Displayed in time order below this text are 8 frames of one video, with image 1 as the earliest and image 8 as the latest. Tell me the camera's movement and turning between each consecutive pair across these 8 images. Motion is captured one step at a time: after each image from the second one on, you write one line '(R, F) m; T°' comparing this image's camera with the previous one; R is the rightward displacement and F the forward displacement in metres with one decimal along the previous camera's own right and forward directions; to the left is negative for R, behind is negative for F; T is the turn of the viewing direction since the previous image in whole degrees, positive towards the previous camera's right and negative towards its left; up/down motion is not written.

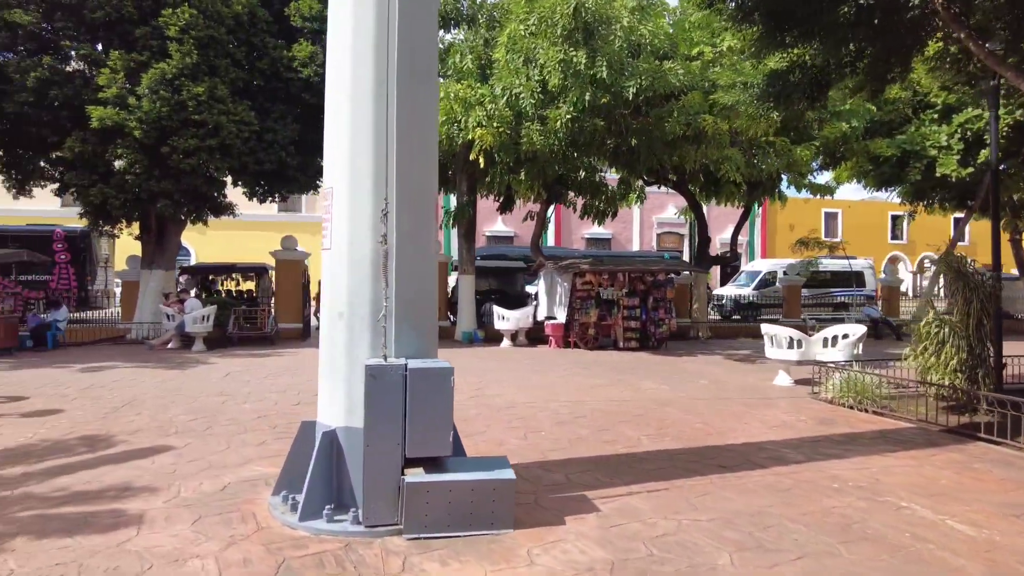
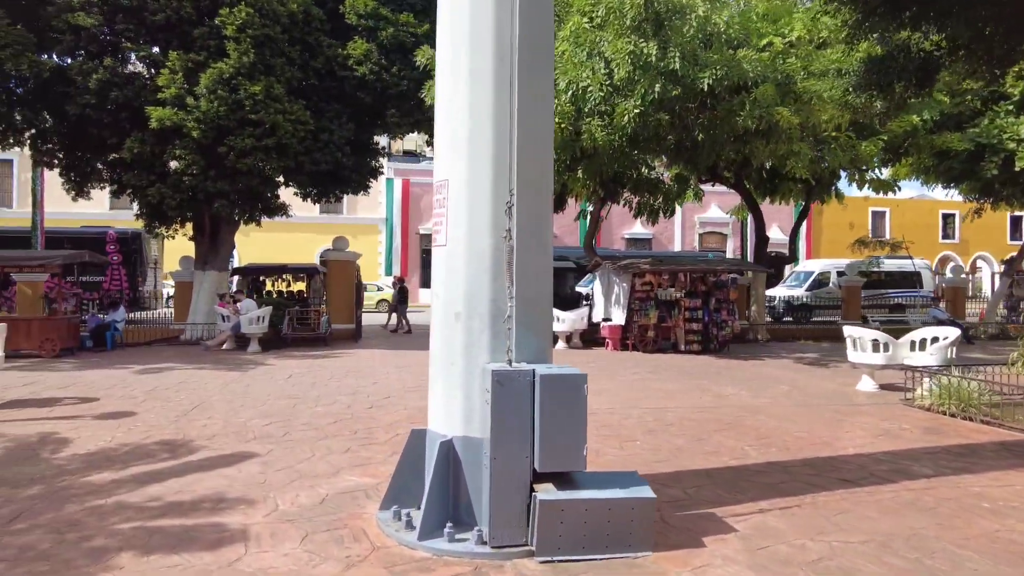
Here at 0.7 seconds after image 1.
(-0.6, +0.3) m; -3°
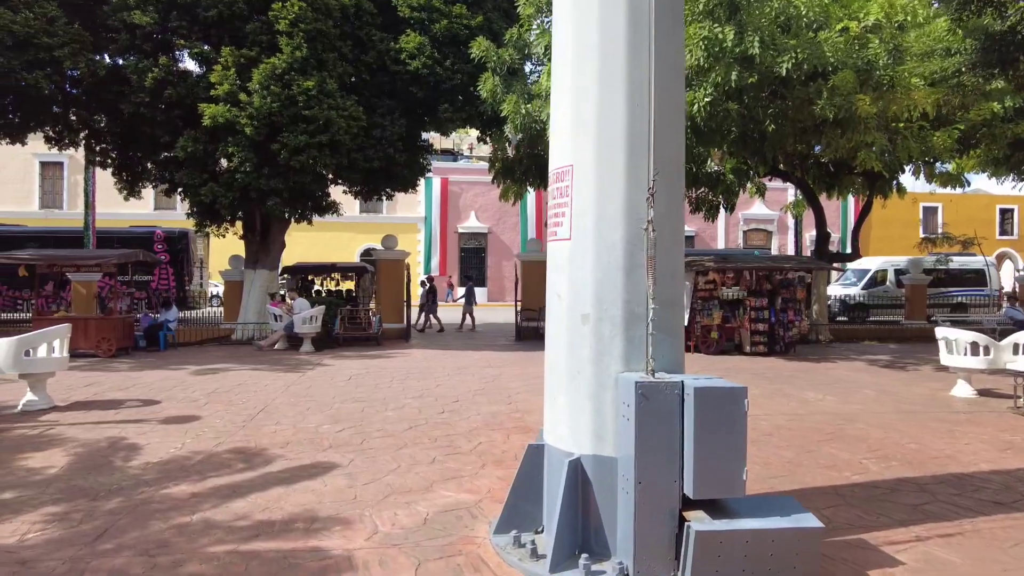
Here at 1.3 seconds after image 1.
(-0.5, +0.4) m; -3°
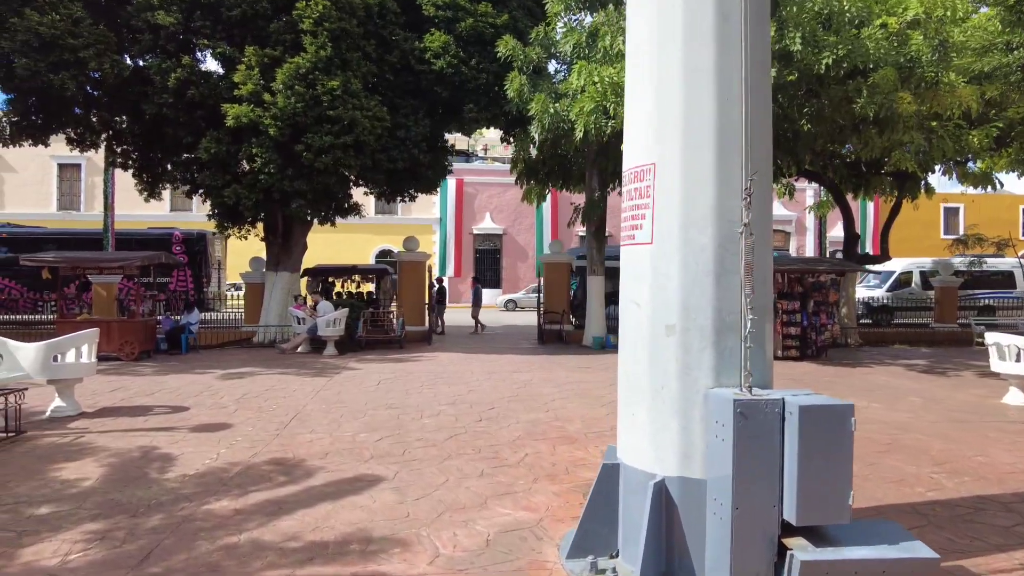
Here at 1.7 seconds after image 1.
(-0.3, +0.2) m; -1°
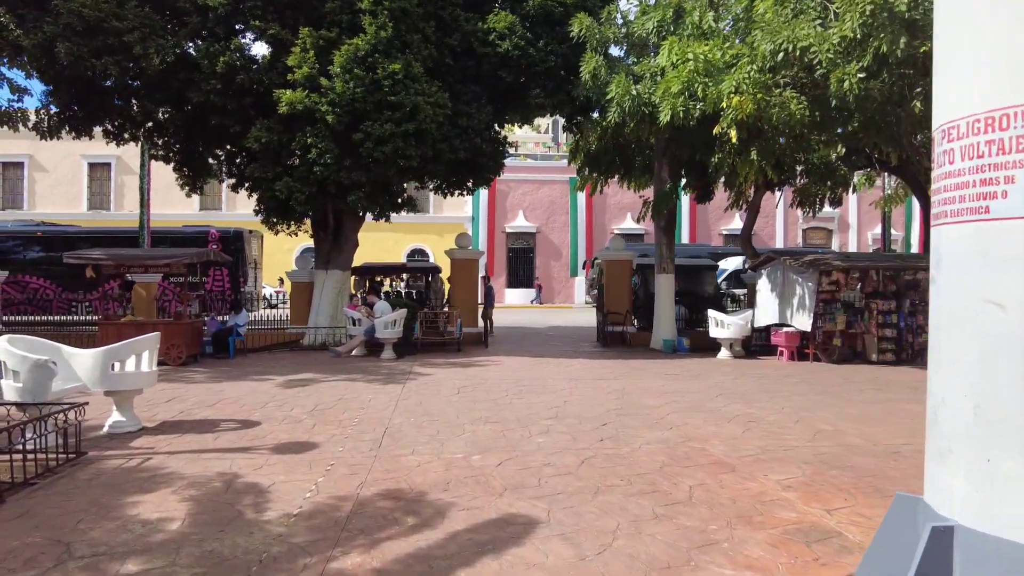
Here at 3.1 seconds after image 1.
(-1.0, +1.0) m; -1°
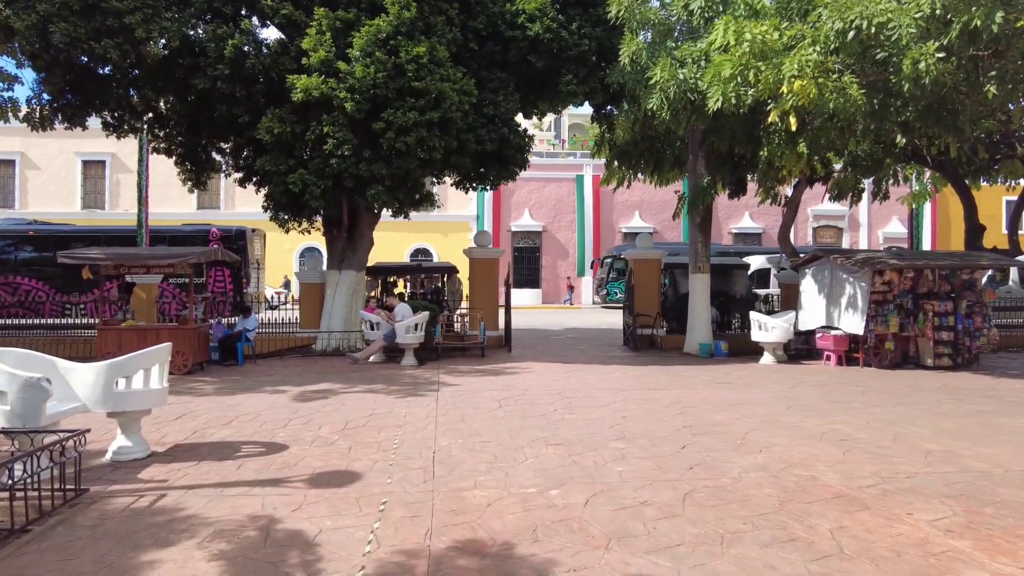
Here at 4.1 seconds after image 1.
(-0.6, +0.9) m; 0°
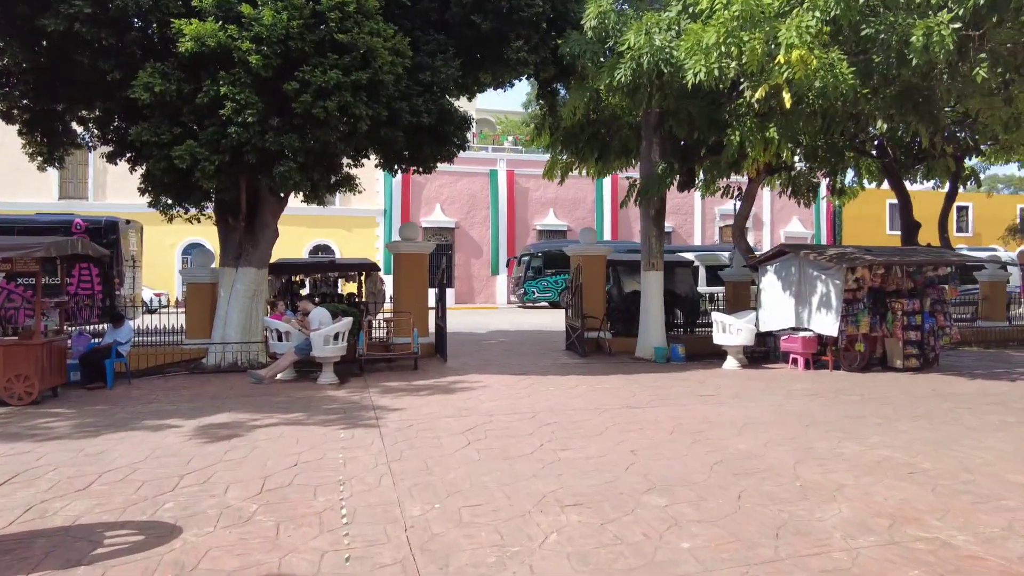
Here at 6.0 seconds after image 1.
(-0.6, +1.7) m; +9°
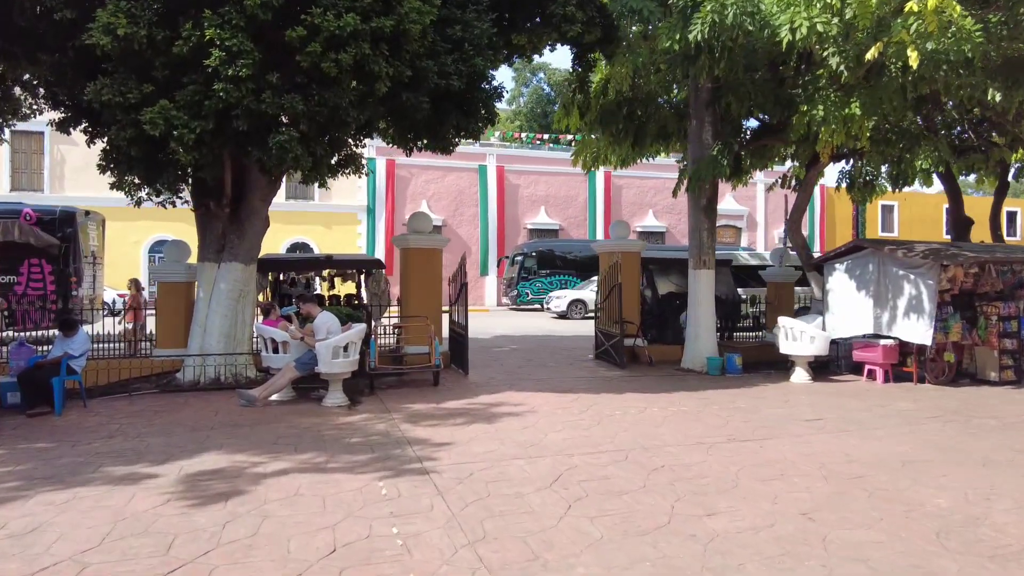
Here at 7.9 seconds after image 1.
(-0.9, +1.7) m; +2°
